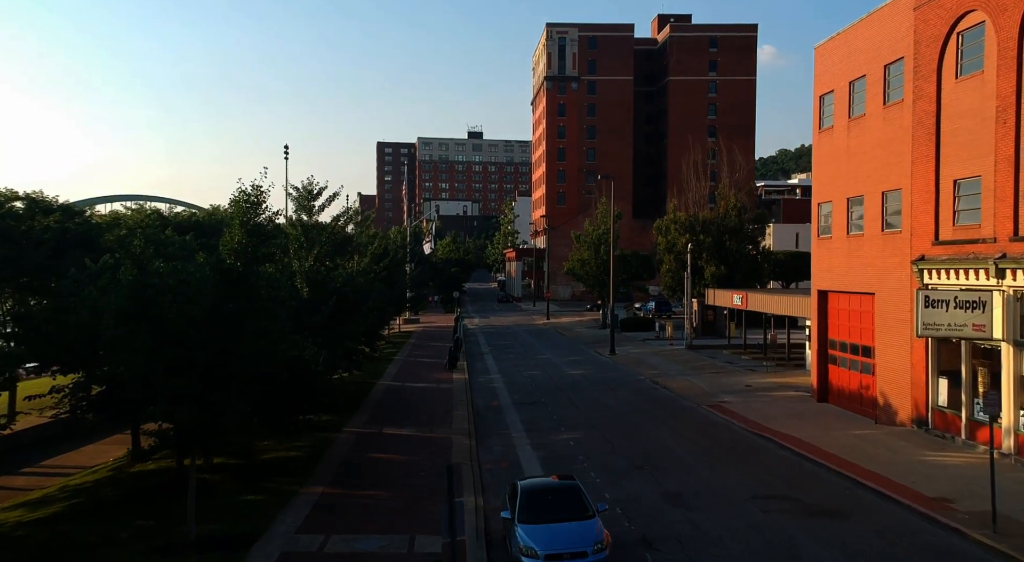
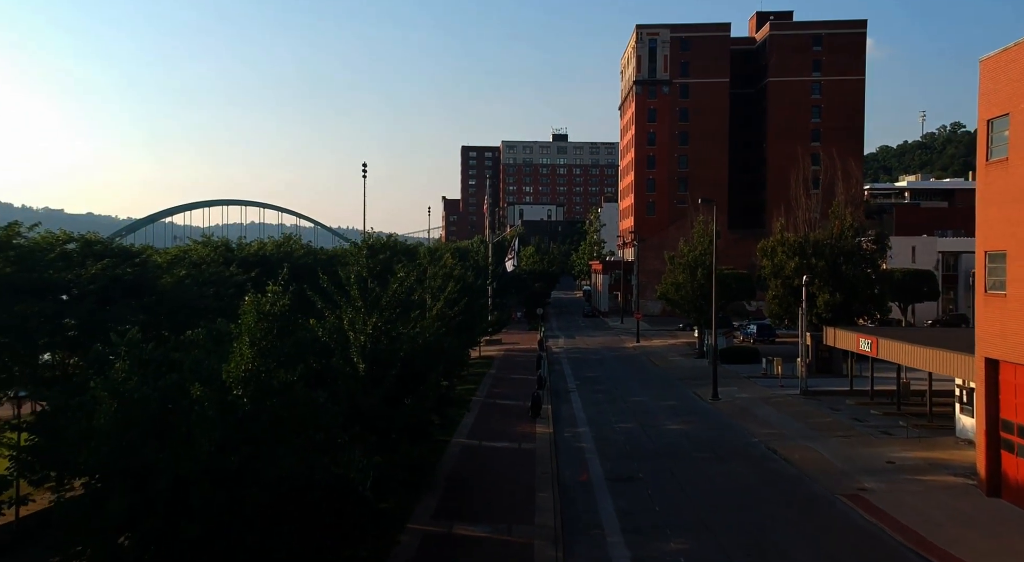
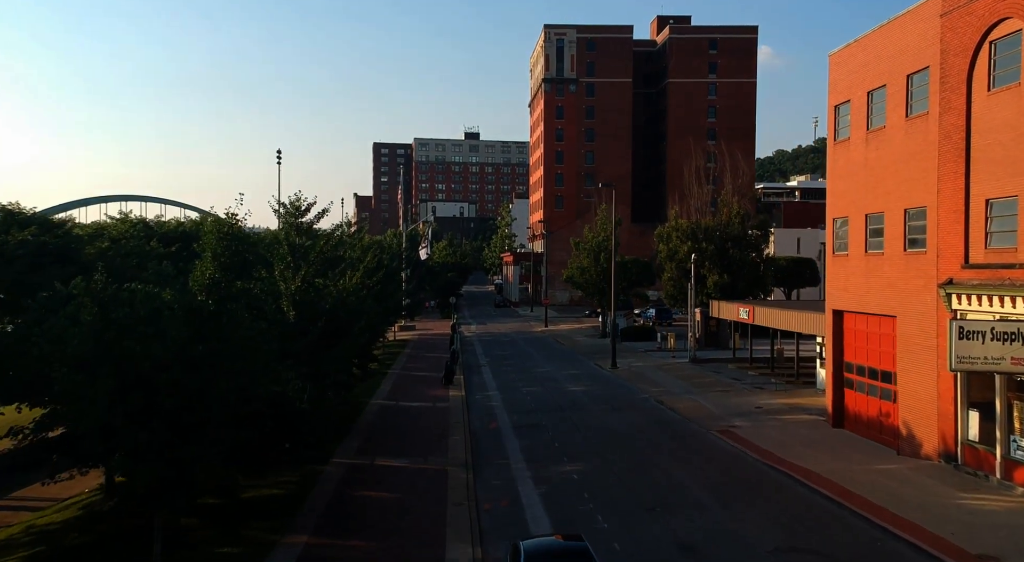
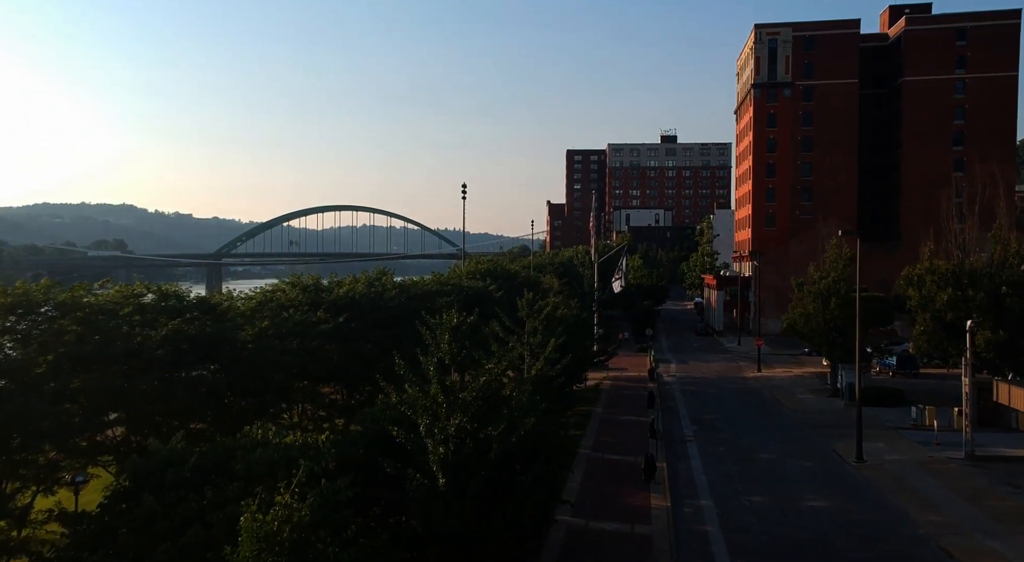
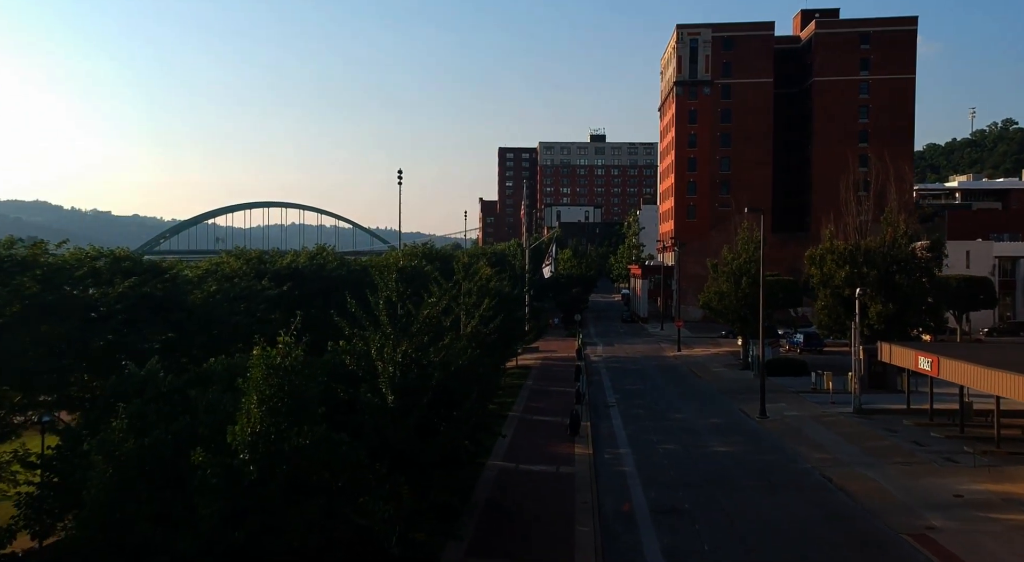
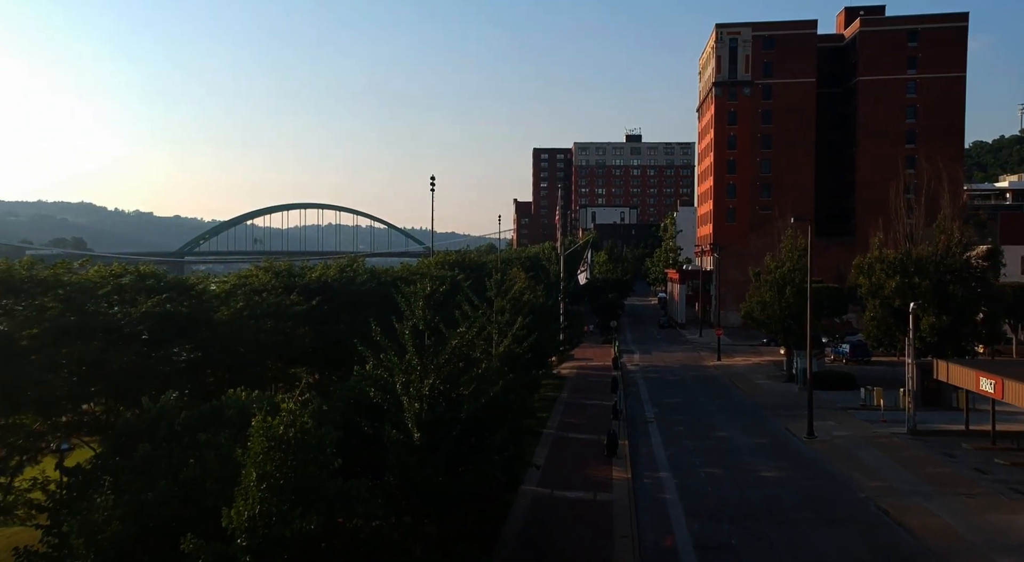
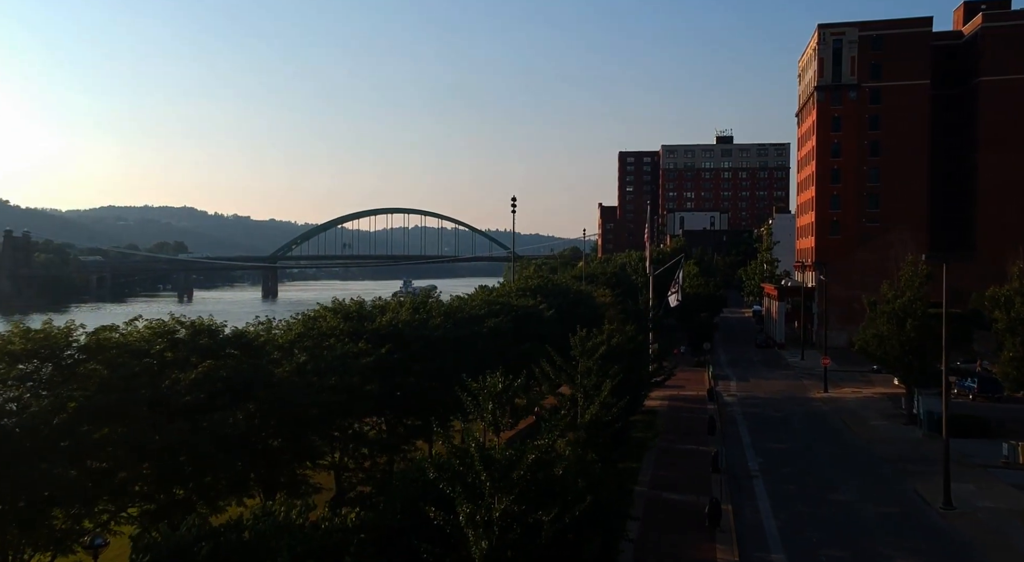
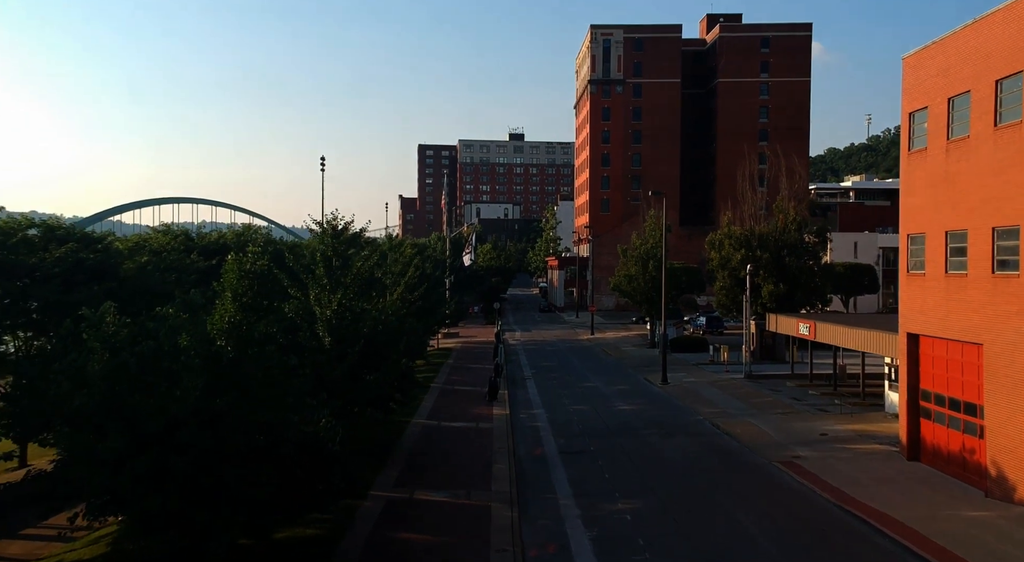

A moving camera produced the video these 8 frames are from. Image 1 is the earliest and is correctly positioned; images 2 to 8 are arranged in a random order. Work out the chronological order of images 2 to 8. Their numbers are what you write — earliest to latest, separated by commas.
3, 8, 2, 5, 6, 4, 7
